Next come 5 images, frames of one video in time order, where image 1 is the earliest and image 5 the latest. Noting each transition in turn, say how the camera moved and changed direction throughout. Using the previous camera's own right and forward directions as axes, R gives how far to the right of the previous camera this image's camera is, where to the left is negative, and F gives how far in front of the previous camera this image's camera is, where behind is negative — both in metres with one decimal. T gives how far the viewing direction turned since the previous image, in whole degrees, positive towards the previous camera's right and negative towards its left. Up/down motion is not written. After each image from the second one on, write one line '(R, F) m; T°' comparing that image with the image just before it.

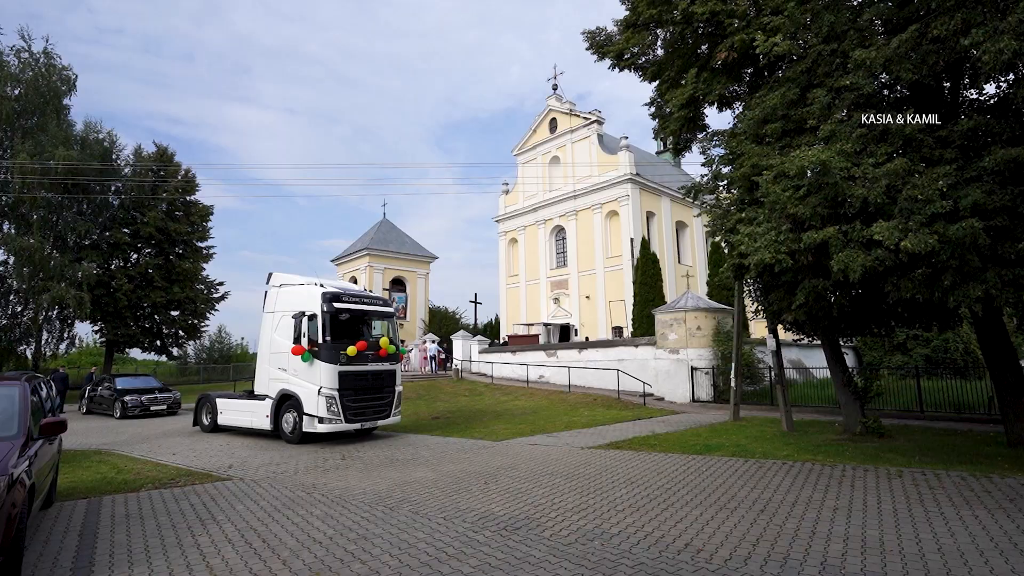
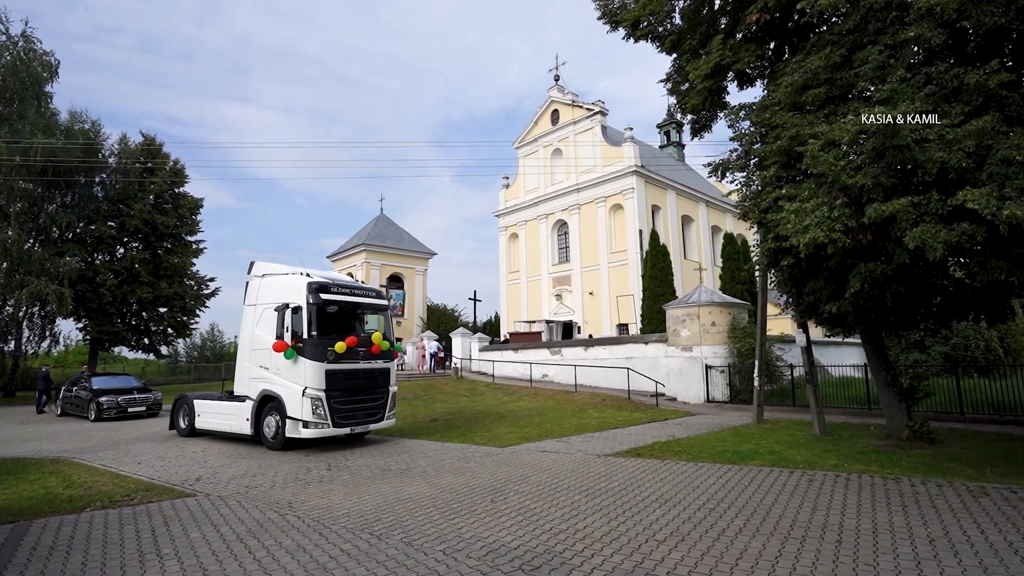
(-0.1, +1.2) m; 0°
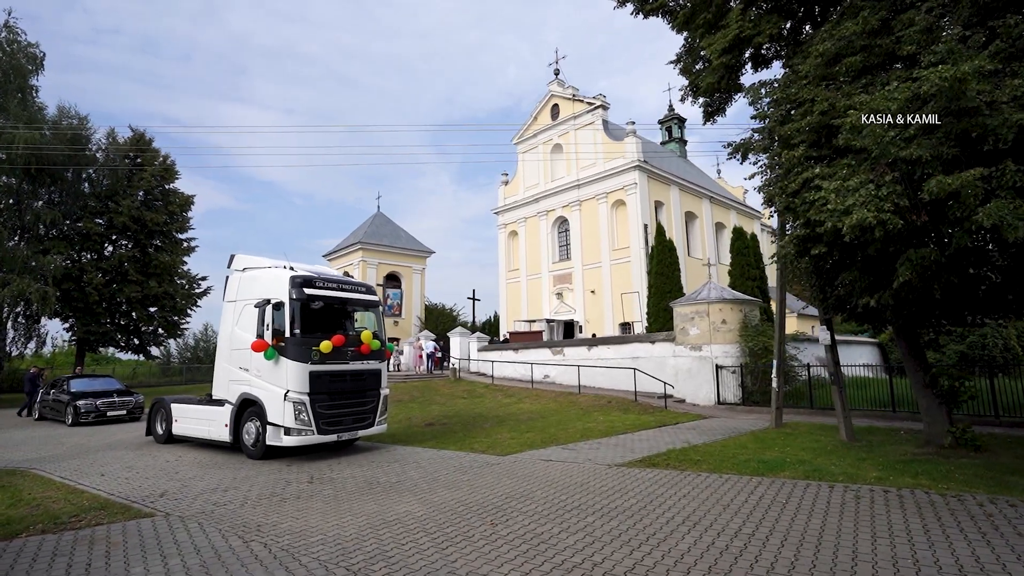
(0.0, +0.9) m; 0°
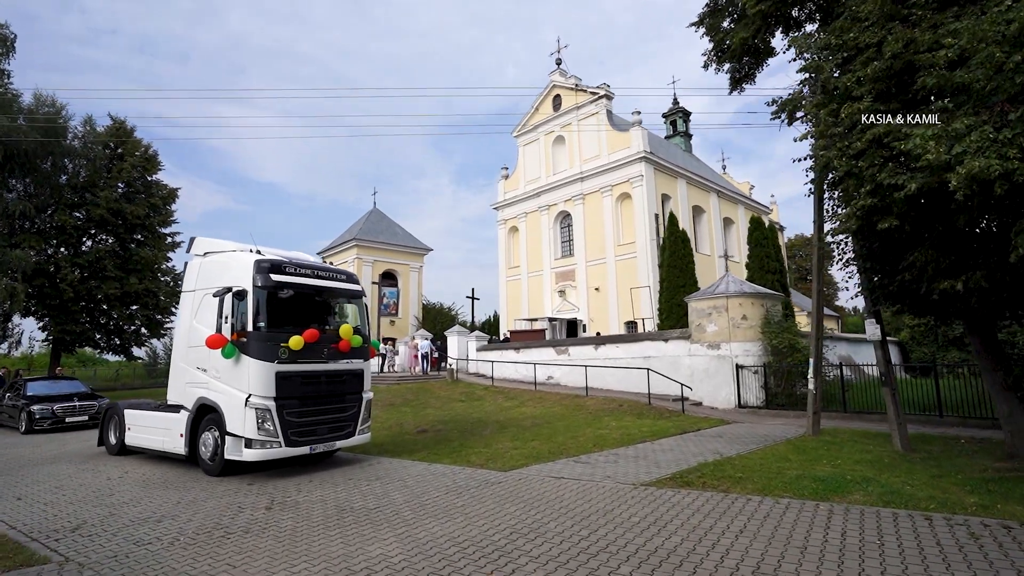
(-0.1, +1.5) m; 0°
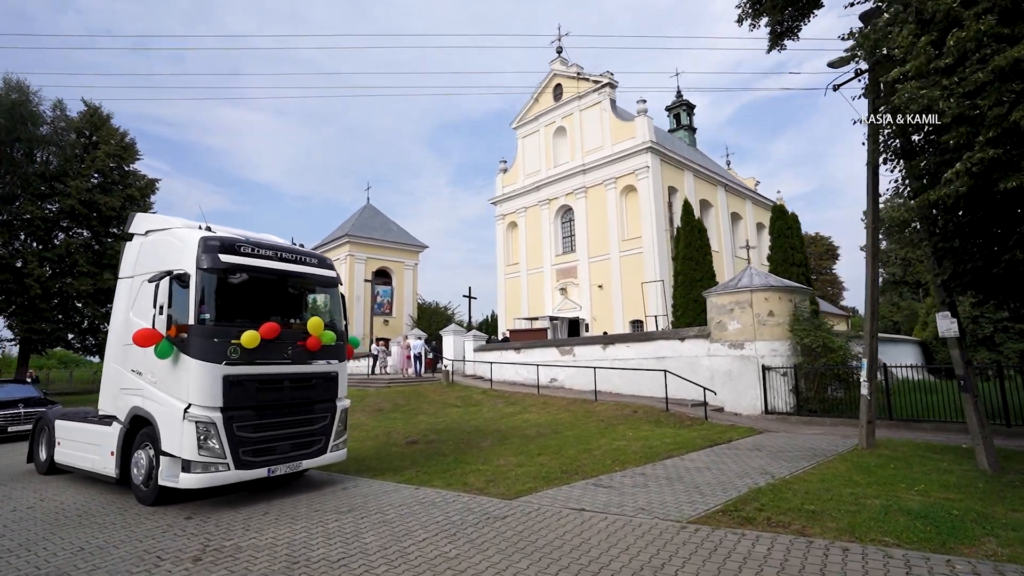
(-0.1, +1.7) m; 0°
